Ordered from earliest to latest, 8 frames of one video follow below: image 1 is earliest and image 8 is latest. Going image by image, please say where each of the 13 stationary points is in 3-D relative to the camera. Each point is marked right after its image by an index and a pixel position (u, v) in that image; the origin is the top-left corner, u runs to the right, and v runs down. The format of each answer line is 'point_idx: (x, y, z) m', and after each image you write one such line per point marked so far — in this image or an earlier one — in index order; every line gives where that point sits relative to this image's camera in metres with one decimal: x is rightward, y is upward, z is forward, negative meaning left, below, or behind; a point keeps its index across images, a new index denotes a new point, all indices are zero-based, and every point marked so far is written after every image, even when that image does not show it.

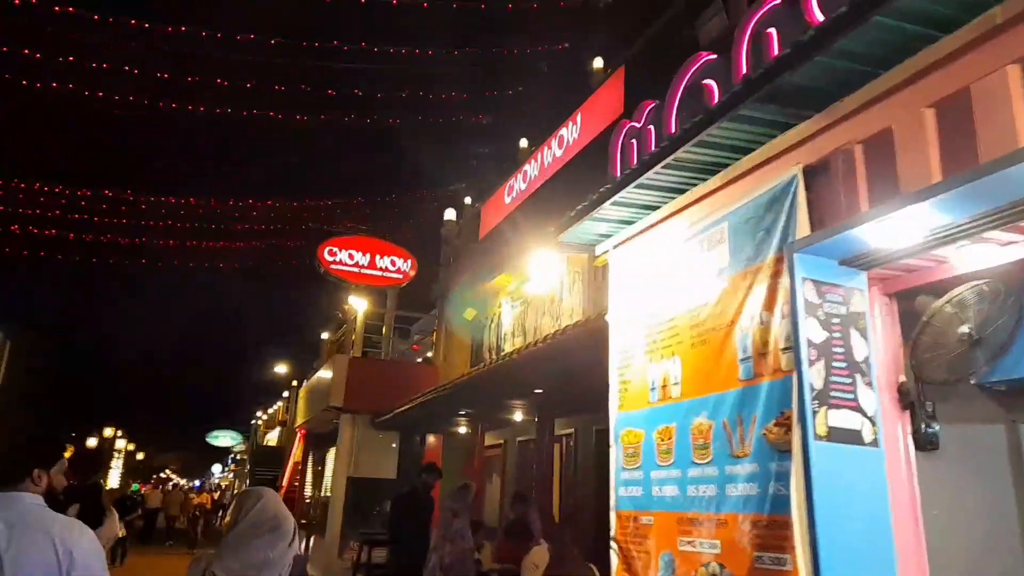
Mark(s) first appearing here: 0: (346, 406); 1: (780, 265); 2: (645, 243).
0: (-3.6, -2.5, +14.9) m
1: (+1.2, +0.1, +3.2) m
2: (+0.8, +0.3, +4.4) m
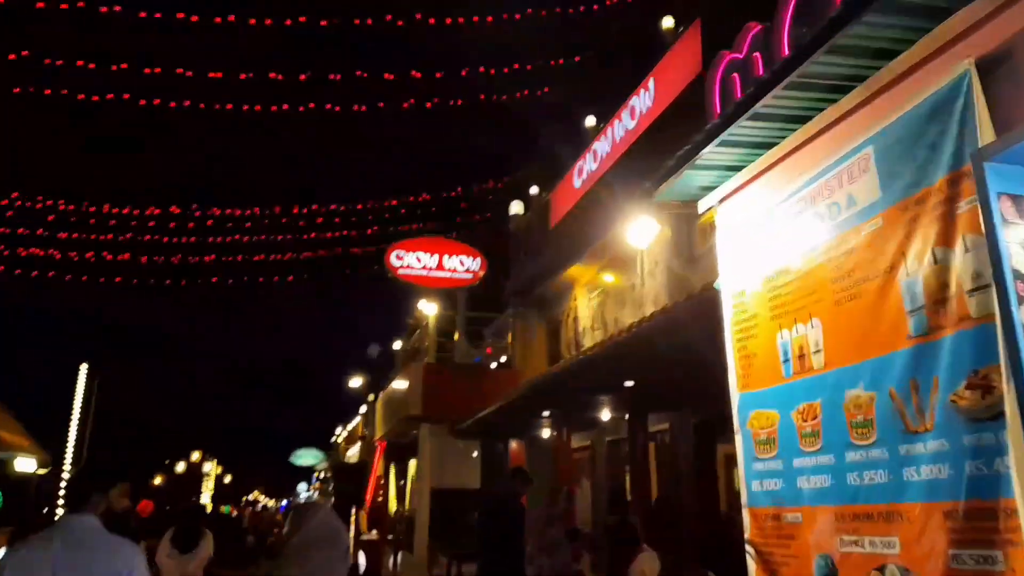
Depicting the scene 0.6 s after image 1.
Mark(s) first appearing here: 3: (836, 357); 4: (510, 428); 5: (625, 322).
0: (-1.8, -2.7, +14.6) m
1: (+1.6, +0.4, +2.5) m
2: (+1.3, +0.5, +3.7) m
3: (+1.4, -0.3, +3.0) m
4: (-0.1, -2.7, +13.5) m
5: (+1.9, -0.7, +12.0) m
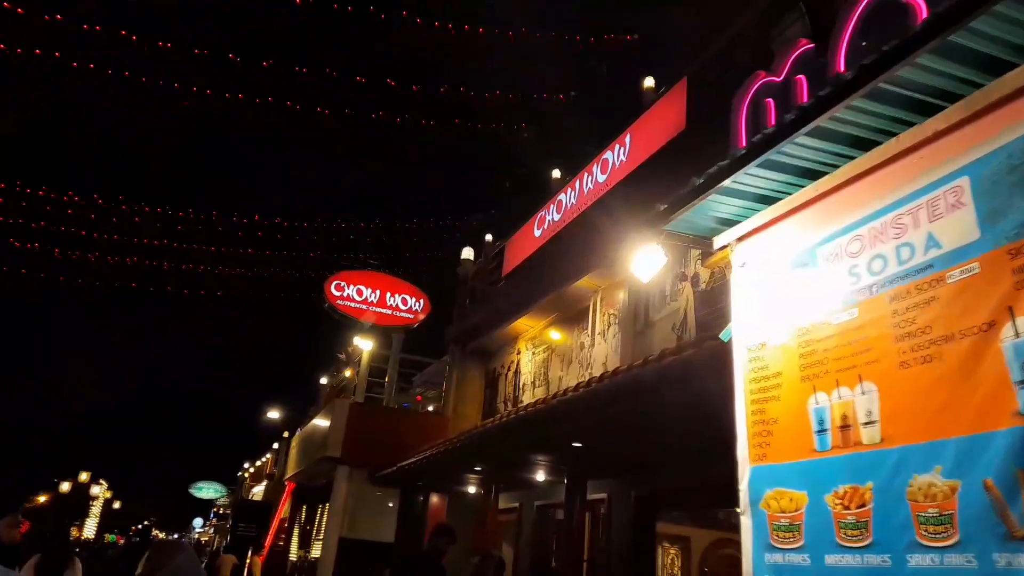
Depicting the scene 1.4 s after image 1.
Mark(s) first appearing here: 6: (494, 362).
0: (-3.3, -3.3, +13.5) m
1: (+1.7, +0.2, +2.0) m
2: (+1.3, +0.3, +3.2) m
3: (+1.3, -0.5, +2.4) m
4: (-1.4, -3.5, +12.5) m
5: (+0.9, -1.6, +11.4) m
6: (-0.4, -1.6, +14.6) m
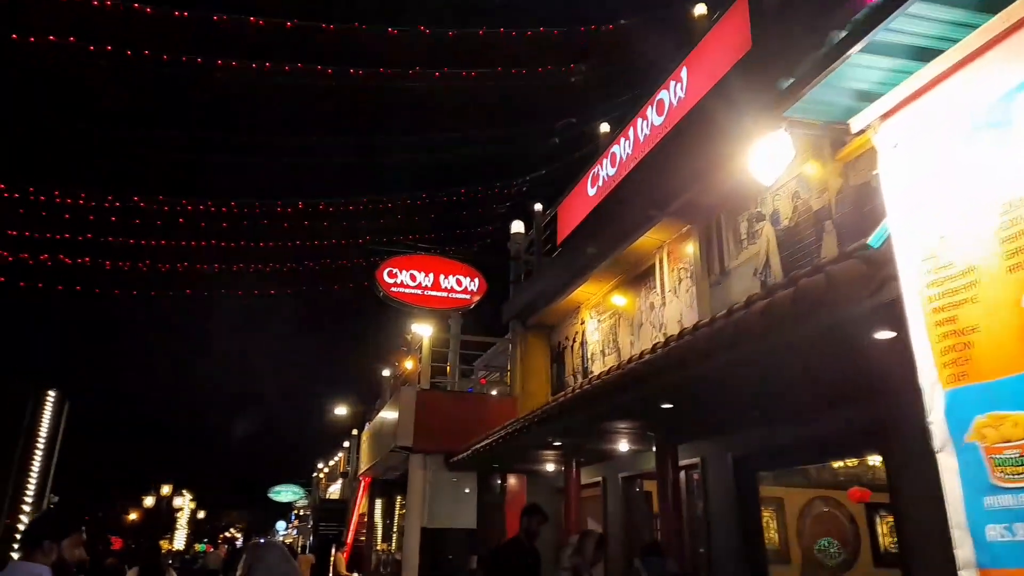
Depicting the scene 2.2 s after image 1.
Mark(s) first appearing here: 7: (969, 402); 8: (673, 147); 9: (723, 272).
0: (-1.8, -3.0, +13.1) m
1: (+1.9, +0.6, +1.3) m
2: (+1.6, +0.7, +2.5) m
3: (+1.7, -0.1, +1.7) m
4: (0.0, -3.0, +12.0) m
5: (+2.0, -0.9, +10.7) m
6: (+0.9, -1.0, +14.0) m
7: (+1.5, -0.4, +2.3) m
8: (+2.1, +1.8, +9.0) m
9: (+2.7, +0.2, +8.9) m
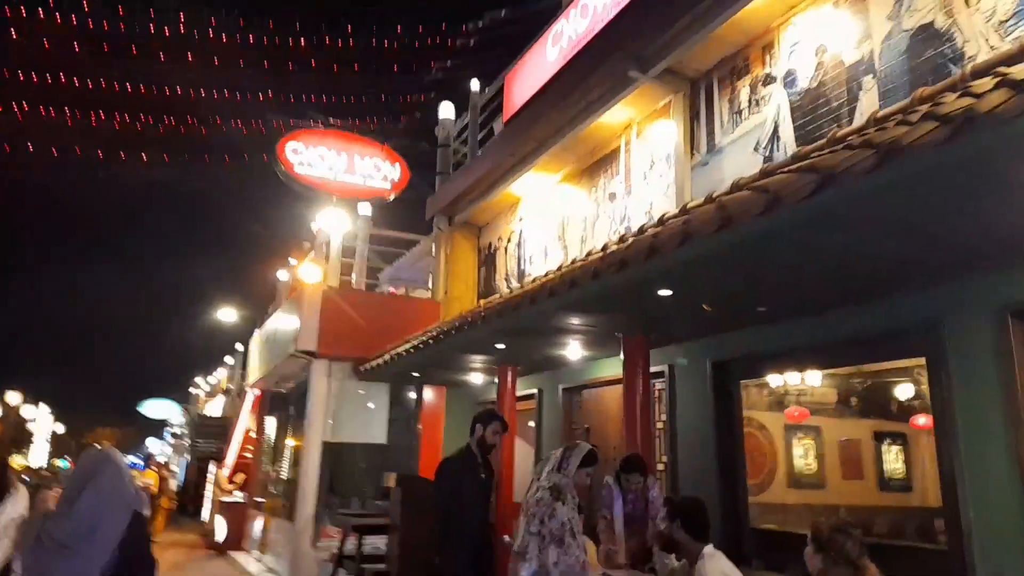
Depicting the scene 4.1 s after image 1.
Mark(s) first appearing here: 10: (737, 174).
0: (-3.1, -1.0, +11.3) m
1: (+2.5, +1.2, -0.2) m
2: (+2.0, +1.4, +1.0) m
3: (+2.2, +0.5, +0.3) m
4: (-1.2, -1.3, +10.5) m
5: (+1.1, +0.6, +9.3) m
6: (-0.5, +1.0, +12.4) m
7: (+1.9, +0.3, +0.9) m
8: (+1.6, +3.1, +7.4) m
9: (+2.2, +1.5, +7.5) m
10: (+2.3, +1.2, +7.0) m
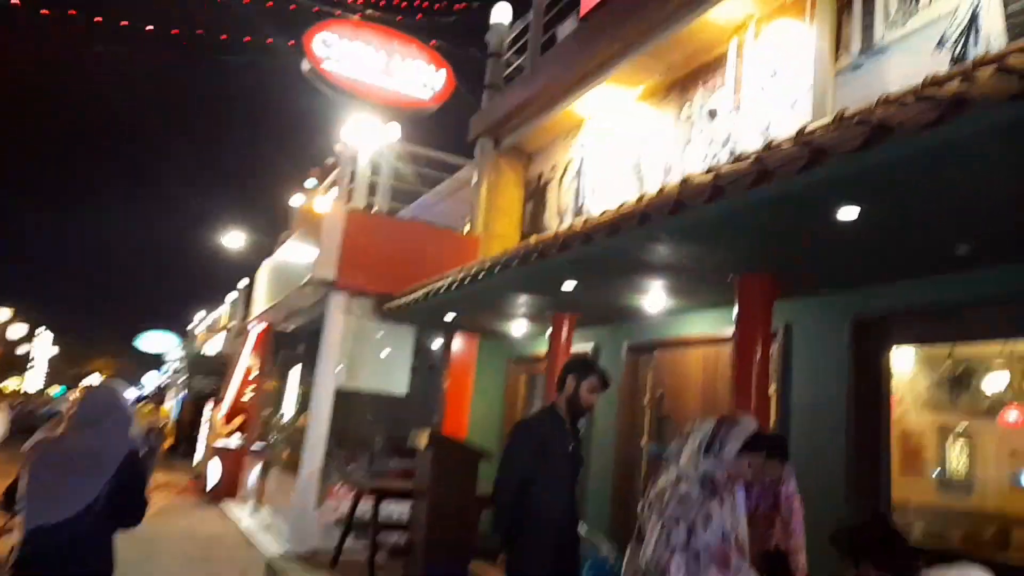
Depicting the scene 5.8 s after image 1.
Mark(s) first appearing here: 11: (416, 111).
0: (-2.5, +0.1, +9.8) m
1: (+3.2, +1.2, -1.9) m
2: (+2.8, +1.5, -0.7) m
3: (+2.8, +0.6, -1.3) m
4: (-0.6, -0.3, +8.9) m
5: (+1.9, +1.3, +7.7) m
6: (+0.4, +1.9, +10.7) m
7: (+2.5, +0.5, -0.8) m
8: (+2.6, +3.6, +5.6) m
9: (+3.0, +2.0, +5.8) m
10: (+3.1, +1.6, +5.3) m
11: (-1.5, +2.7, +10.5) m
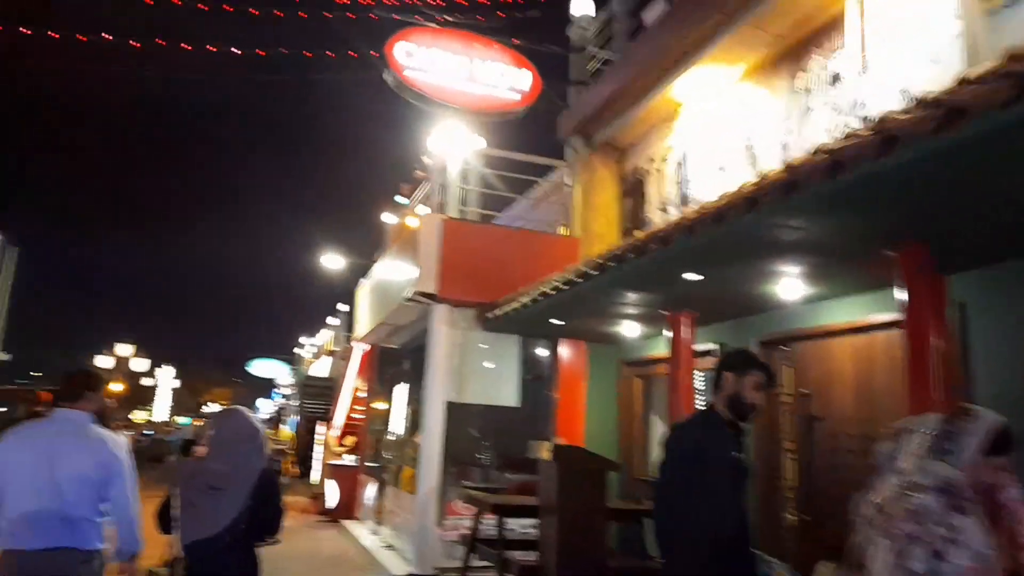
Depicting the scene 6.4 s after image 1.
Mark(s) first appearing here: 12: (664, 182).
0: (-1.0, -0.1, +9.6) m
1: (+3.1, +1.6, -2.6) m
2: (+2.8, +1.8, -1.4) m
3: (+2.8, +1.0, -2.1) m
4: (+0.8, -0.4, +8.5) m
5: (+3.0, +1.4, +7.0) m
6: (+1.8, +1.9, +10.2) m
7: (+2.6, +0.7, -1.5) m
8: (+3.2, +3.9, +4.8) m
9: (+3.7, +2.2, +5.0) m
10: (+3.8, +1.9, +4.5) m
11: (-0.2, +2.6, +10.2) m
12: (+2.1, +1.5, +9.4) m
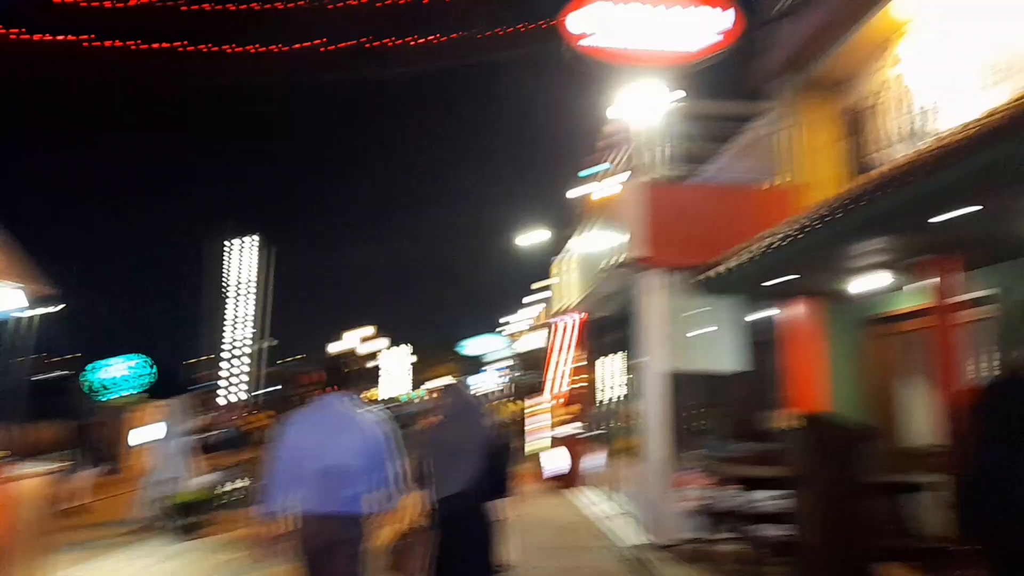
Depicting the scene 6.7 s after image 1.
0: (+1.8, +0.3, +9.3) m
1: (+2.4, +1.7, -3.6) m
2: (+2.4, +2.0, -2.4) m
3: (+2.3, +1.1, -3.0) m
4: (+3.2, +0.1, +7.8) m
5: (+4.8, +2.0, +5.7) m
6: (+4.5, +2.6, +9.1) m
7: (+2.3, +0.9, -2.4) m
8: (+4.3, +4.4, +3.5) m
9: (+5.0, +2.8, +3.6) m
10: (+4.9, +2.4, +3.1) m
11: (+2.6, +3.1, +9.6) m
12: (+4.6, +2.1, +8.3) m
